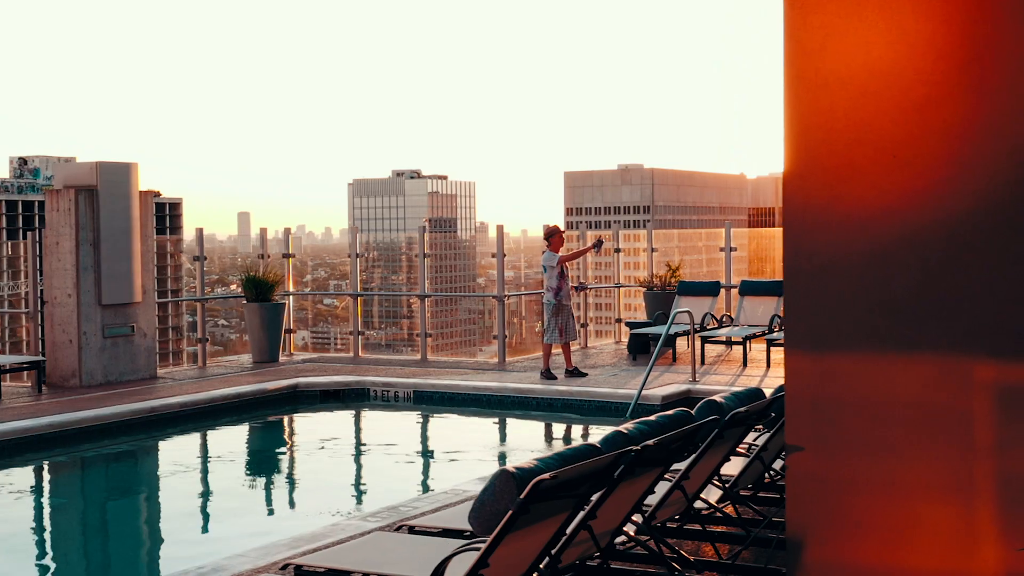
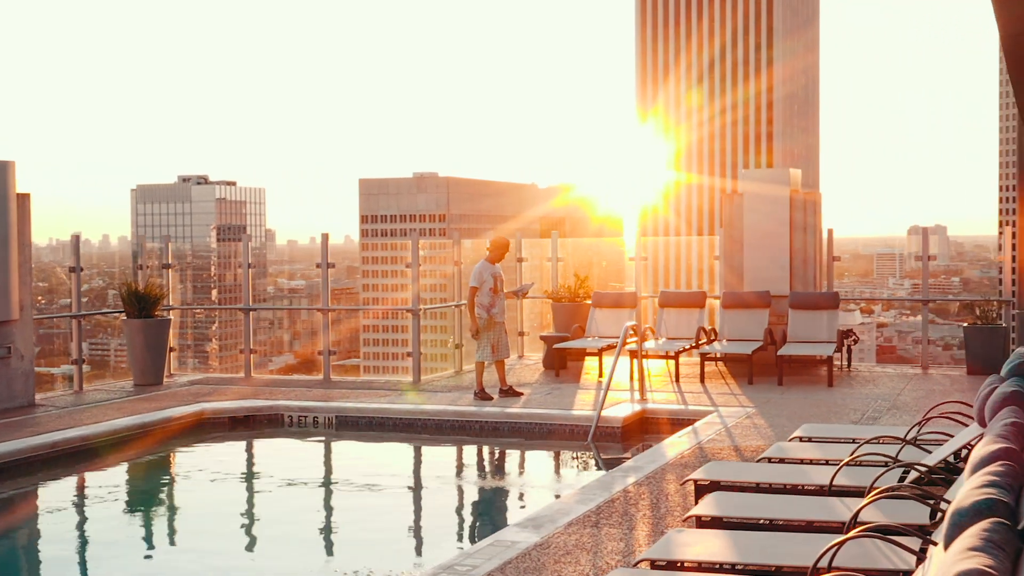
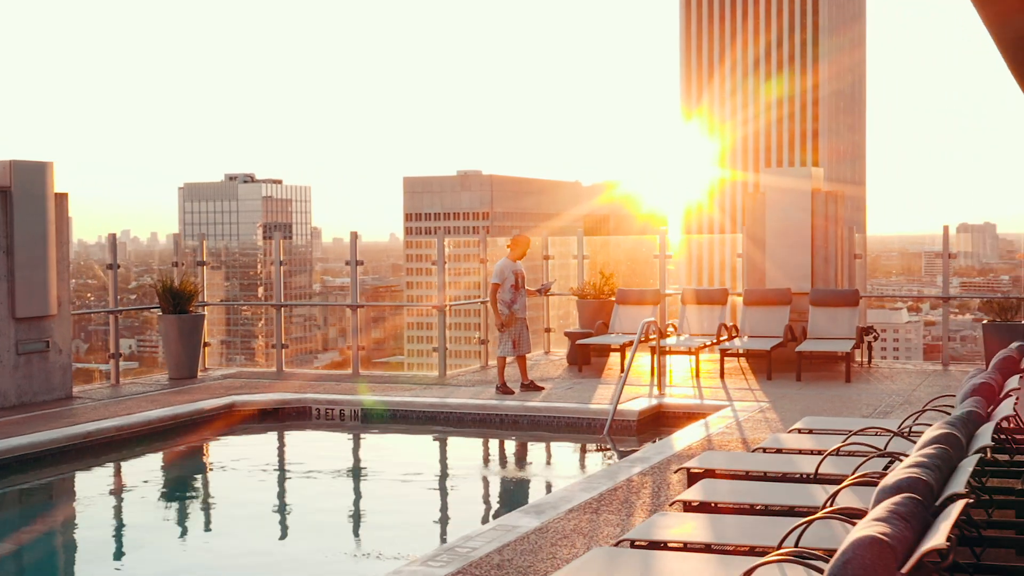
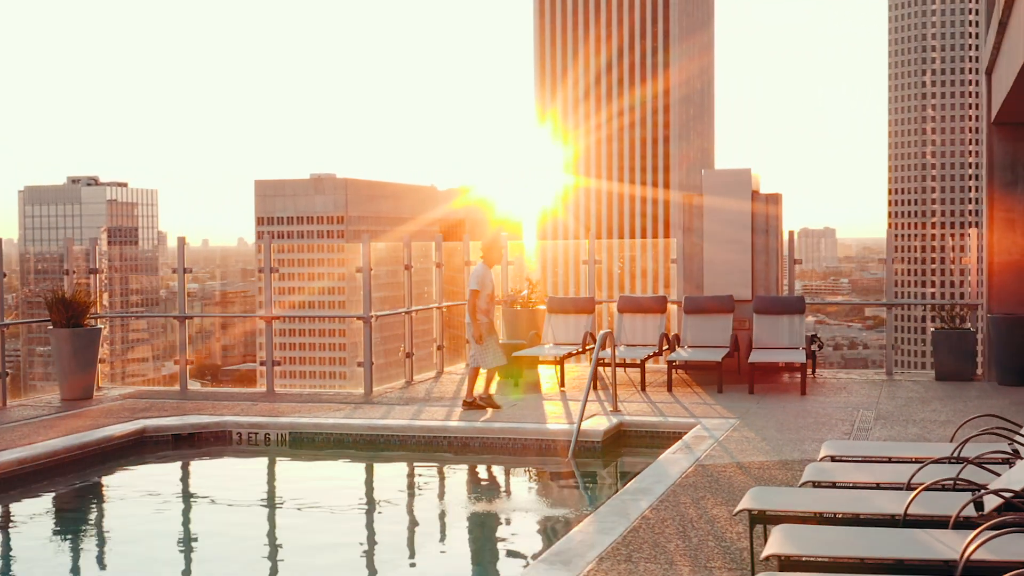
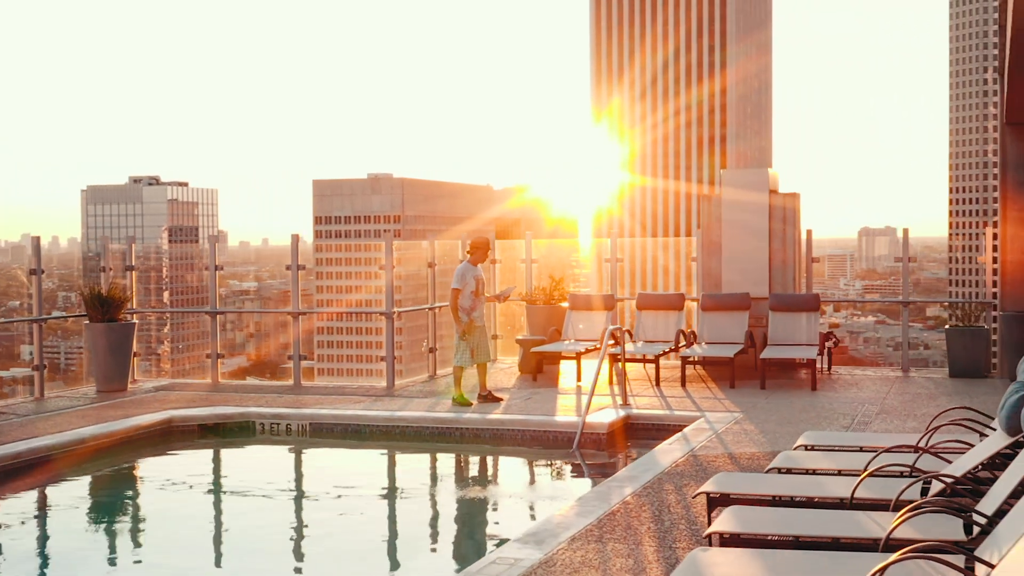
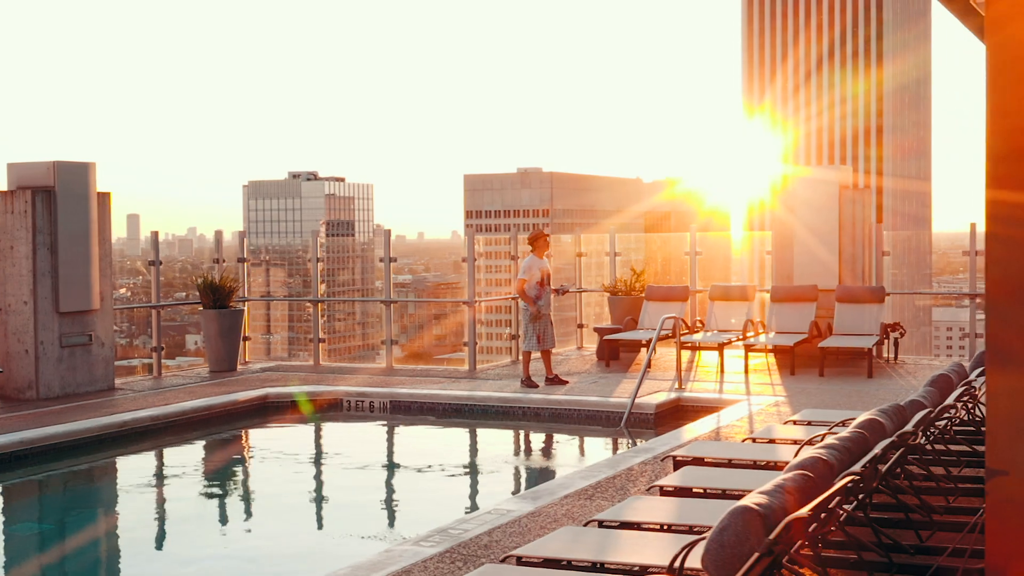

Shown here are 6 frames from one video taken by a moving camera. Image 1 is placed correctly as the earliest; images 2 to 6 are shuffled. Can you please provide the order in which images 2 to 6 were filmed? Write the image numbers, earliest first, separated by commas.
6, 3, 2, 5, 4
